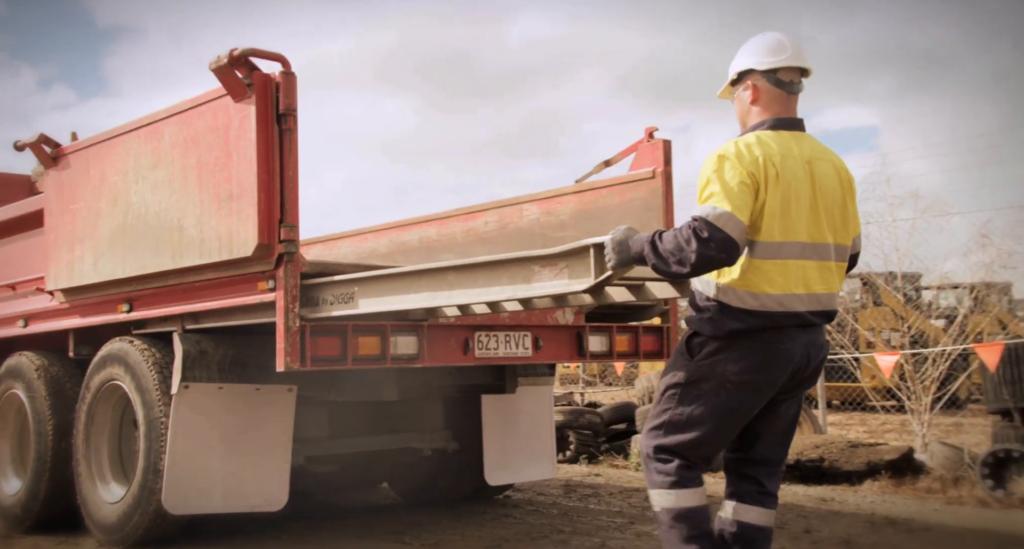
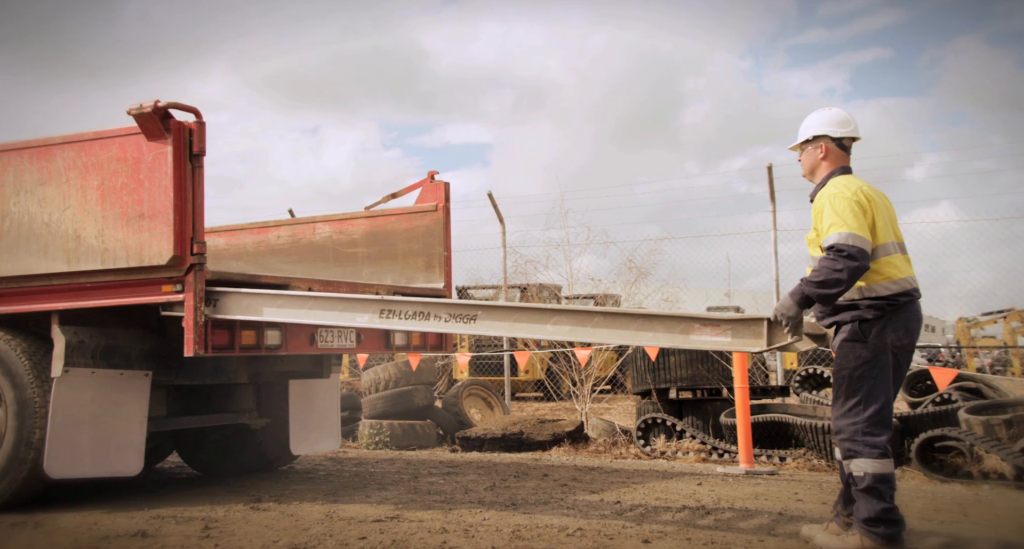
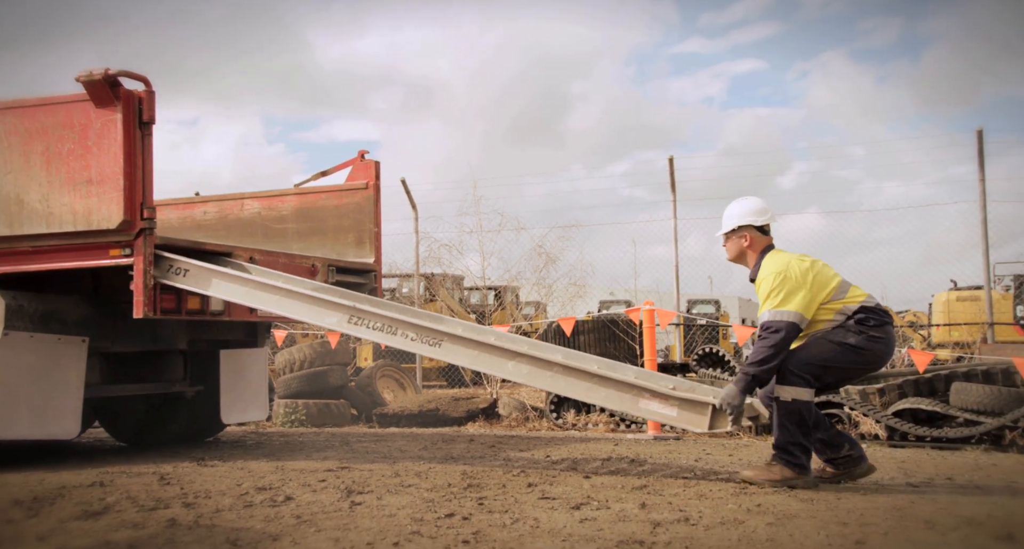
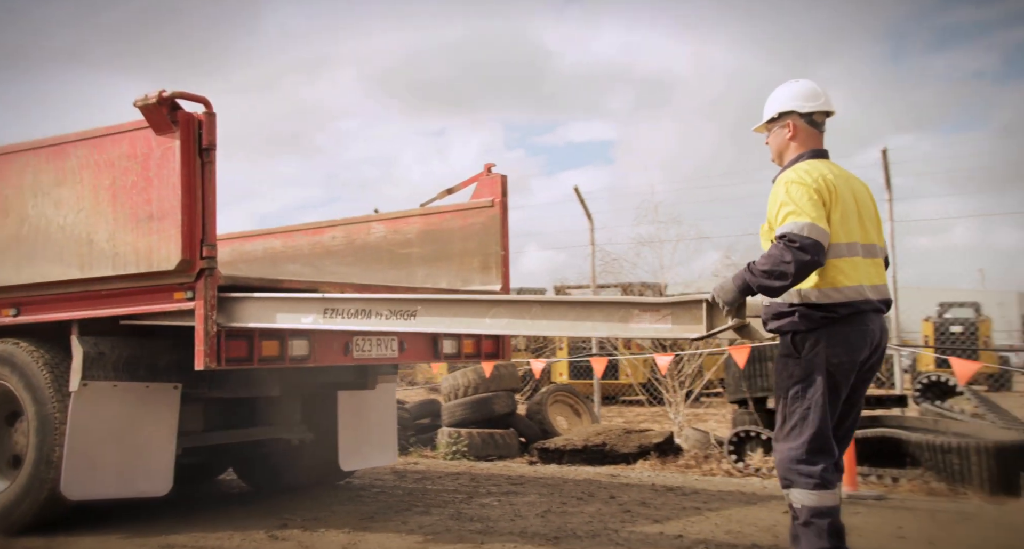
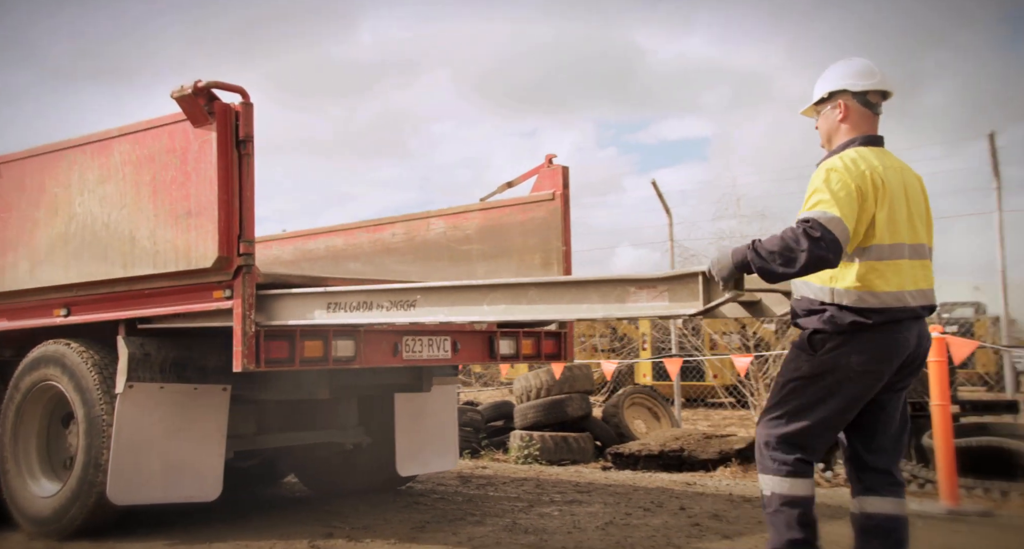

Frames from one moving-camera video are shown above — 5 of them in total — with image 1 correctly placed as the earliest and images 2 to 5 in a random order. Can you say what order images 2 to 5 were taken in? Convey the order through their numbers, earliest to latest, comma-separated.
5, 4, 2, 3
